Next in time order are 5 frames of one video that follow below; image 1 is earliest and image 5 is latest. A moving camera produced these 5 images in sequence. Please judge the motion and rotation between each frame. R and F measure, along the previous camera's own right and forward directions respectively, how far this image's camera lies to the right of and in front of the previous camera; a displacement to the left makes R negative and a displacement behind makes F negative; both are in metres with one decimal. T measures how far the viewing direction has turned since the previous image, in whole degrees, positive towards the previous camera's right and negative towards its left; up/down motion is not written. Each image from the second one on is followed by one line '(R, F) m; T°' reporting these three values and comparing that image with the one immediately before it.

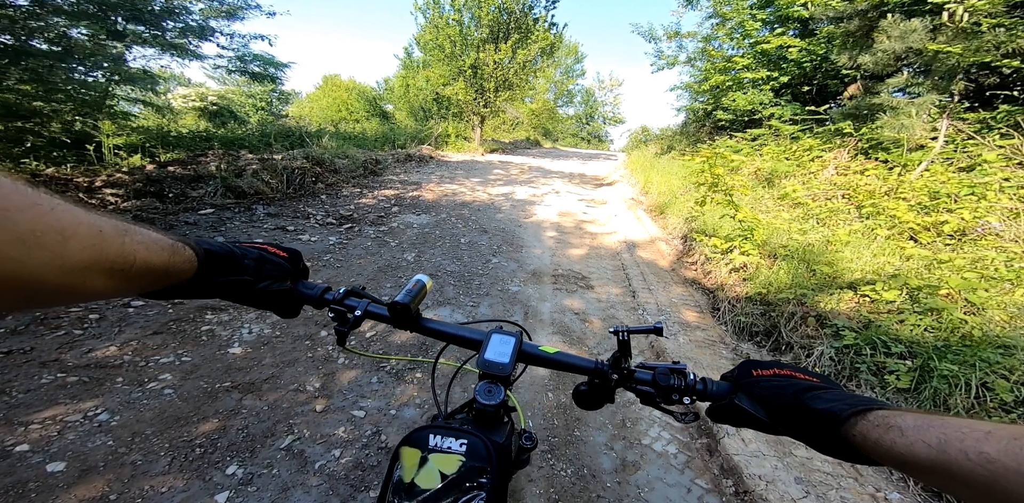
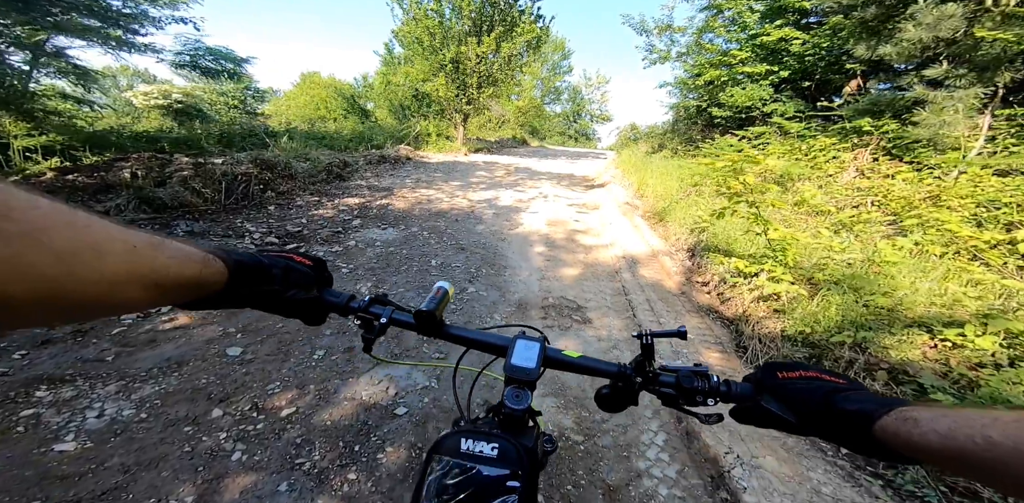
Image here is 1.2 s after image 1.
(+0.1, +1.0) m; +2°
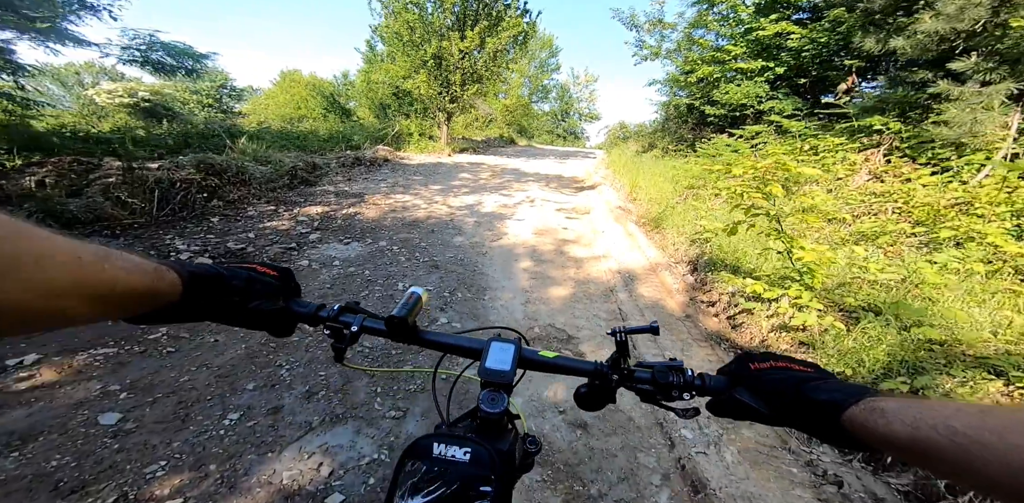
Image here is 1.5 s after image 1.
(+0.1, +0.7) m; +2°
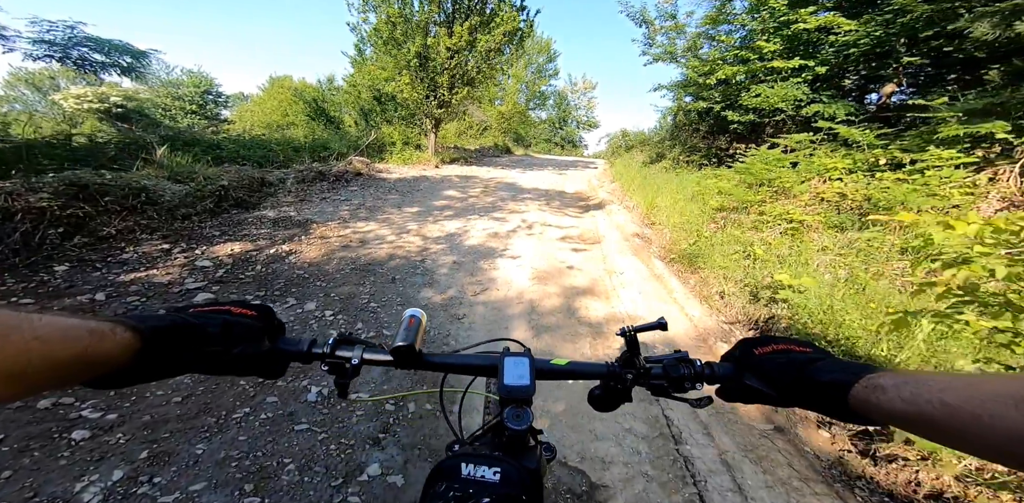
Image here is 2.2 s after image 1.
(+0.1, +1.7) m; 0°
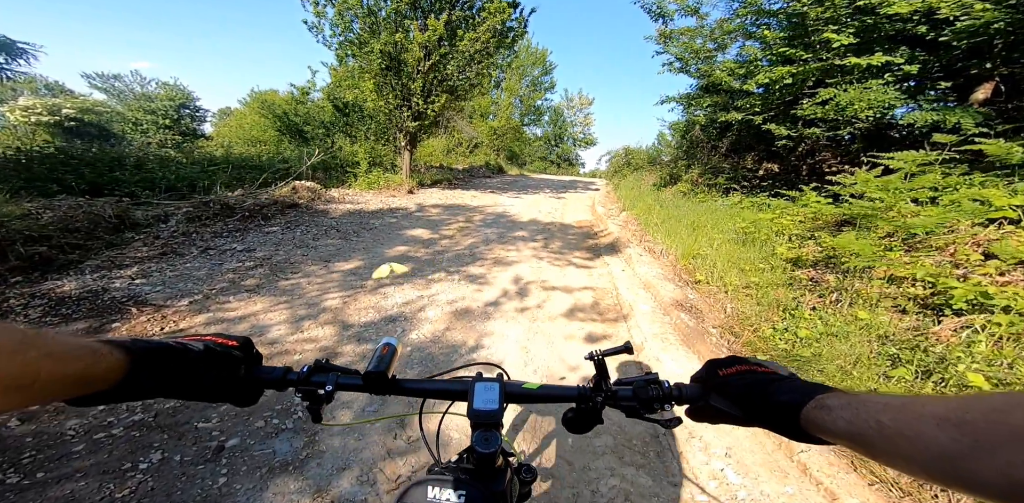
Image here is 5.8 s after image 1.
(+0.2, +2.4) m; +1°
